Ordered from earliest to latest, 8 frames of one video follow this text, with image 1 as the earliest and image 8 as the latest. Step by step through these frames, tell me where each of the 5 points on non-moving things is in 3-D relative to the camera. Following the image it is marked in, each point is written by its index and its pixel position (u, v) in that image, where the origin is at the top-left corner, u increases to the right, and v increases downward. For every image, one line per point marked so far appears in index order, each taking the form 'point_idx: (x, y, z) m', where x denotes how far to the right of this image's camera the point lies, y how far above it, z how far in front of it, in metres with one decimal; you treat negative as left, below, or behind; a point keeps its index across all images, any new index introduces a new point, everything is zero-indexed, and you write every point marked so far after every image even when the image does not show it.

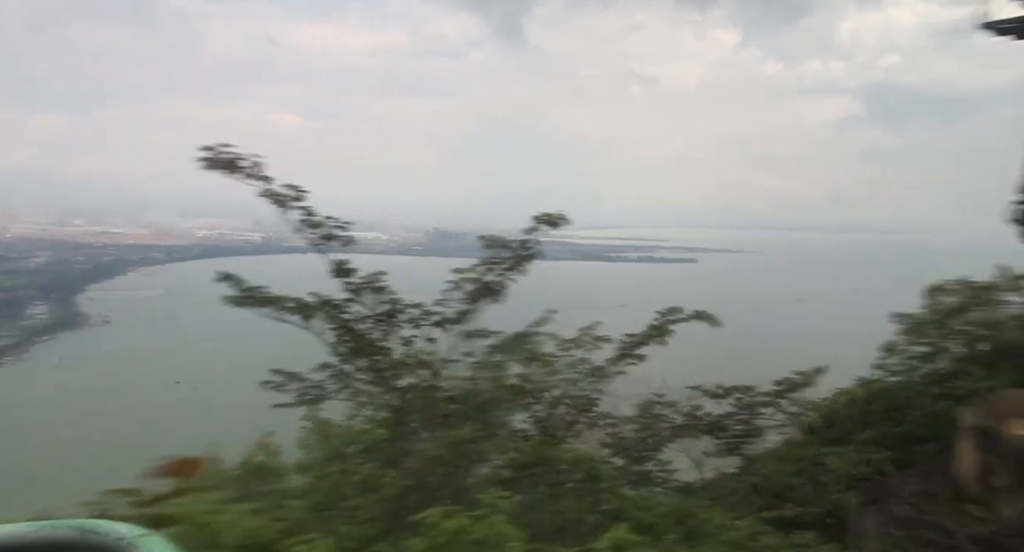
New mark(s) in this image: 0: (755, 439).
0: (+3.1, -2.0, +9.0) m
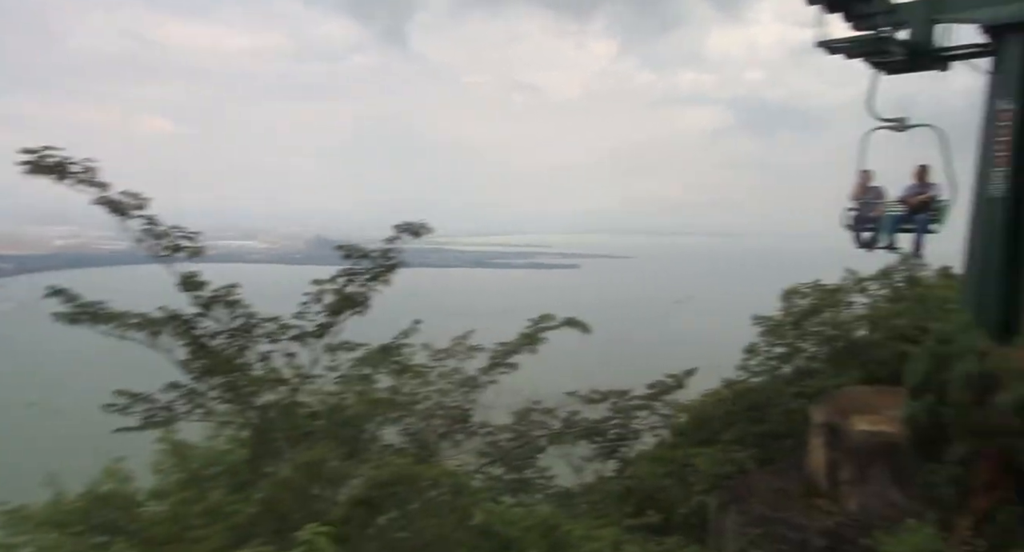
0: (+1.5, -2.1, +9.1) m
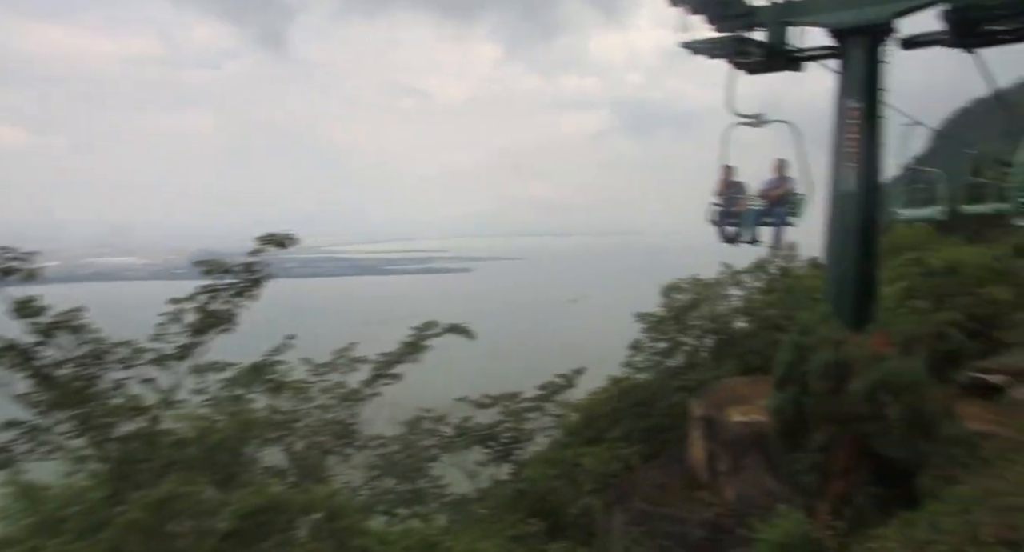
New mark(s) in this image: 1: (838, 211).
0: (+0.1, -2.1, +9.0) m
1: (+3.4, +0.7, +7.6) m
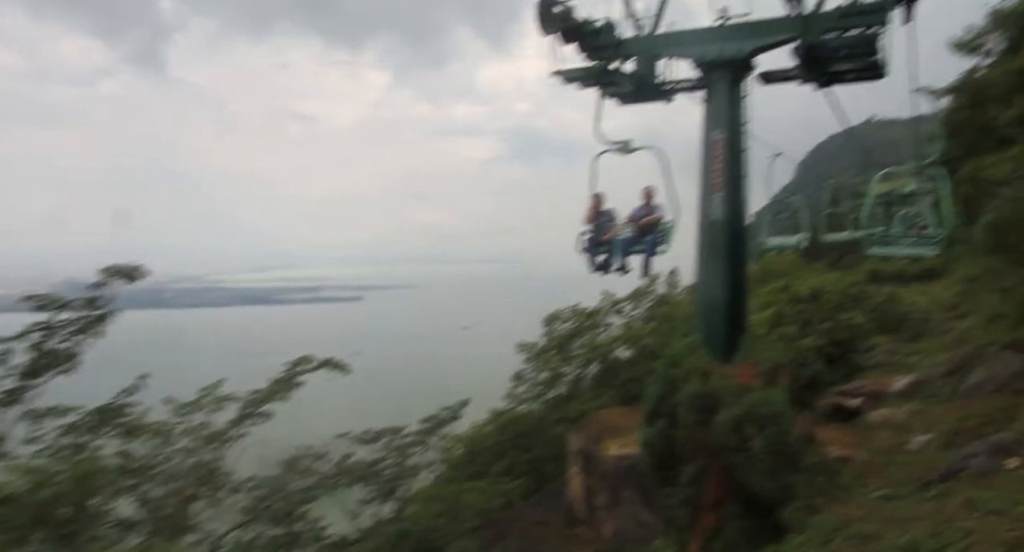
0: (-1.4, -2.5, +8.5) m
1: (+2.1, +0.4, +7.8) m
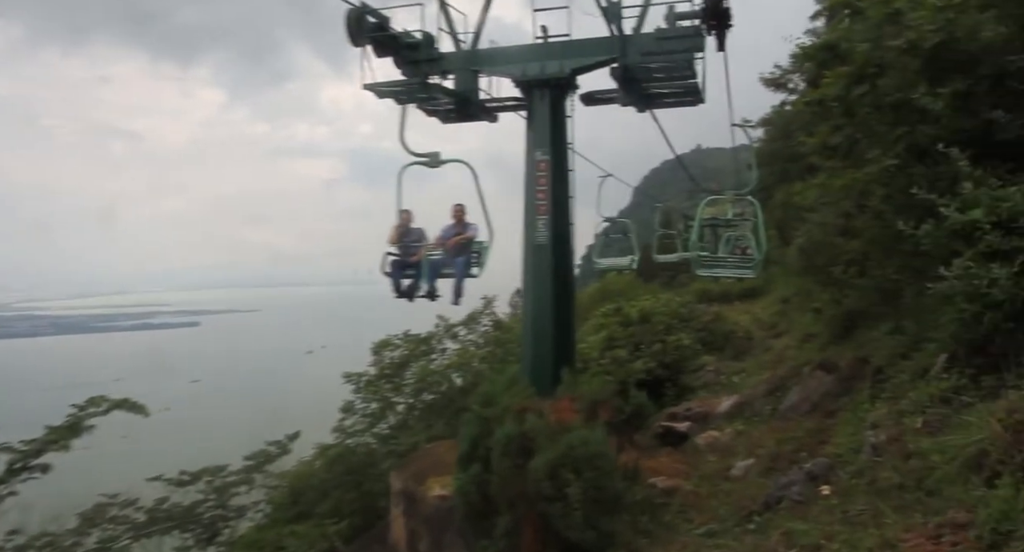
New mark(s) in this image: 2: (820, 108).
0: (-3.3, -2.8, +7.4) m
1: (+0.2, +0.1, +7.4) m
2: (+2.9, +1.6, +6.9) m
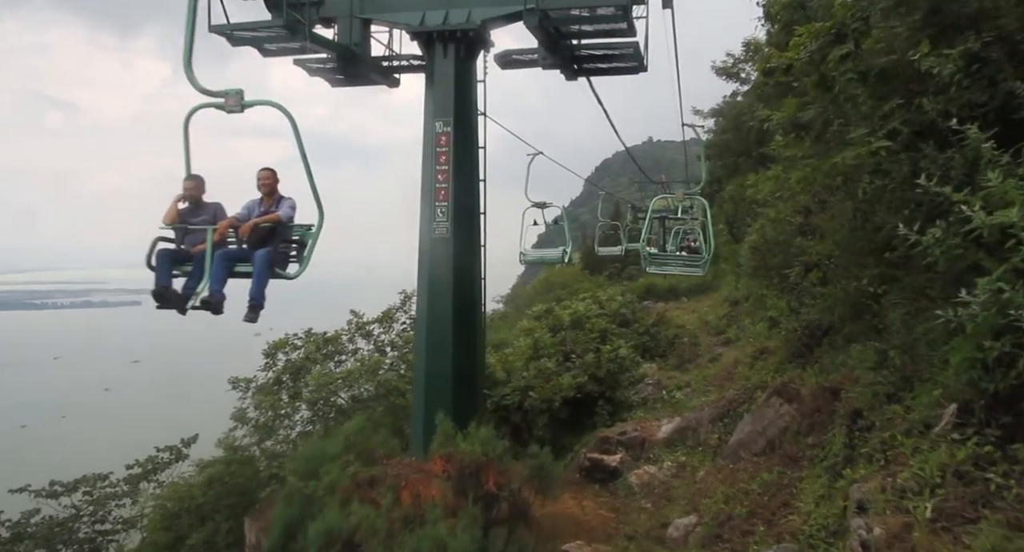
0: (-4.2, -2.7, +5.7) m
1: (-0.7, +0.1, +5.9) m
2: (+2.1, +1.5, +5.6) m
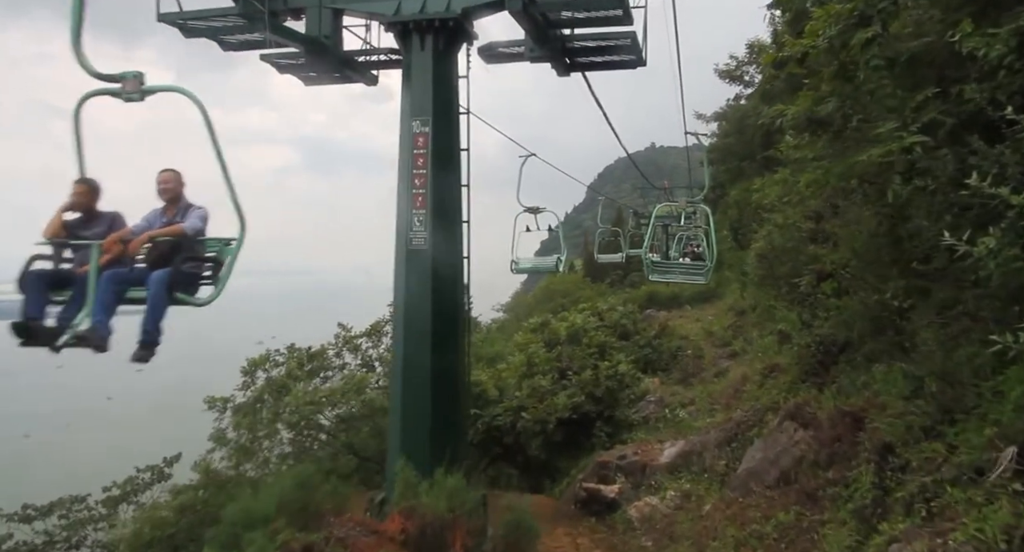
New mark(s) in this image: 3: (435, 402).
0: (-4.3, -2.8, +5.1) m
1: (-0.8, 0.0, +5.3) m
2: (+2.0, +1.4, +5.0) m
3: (-0.6, -0.9, +5.3) m
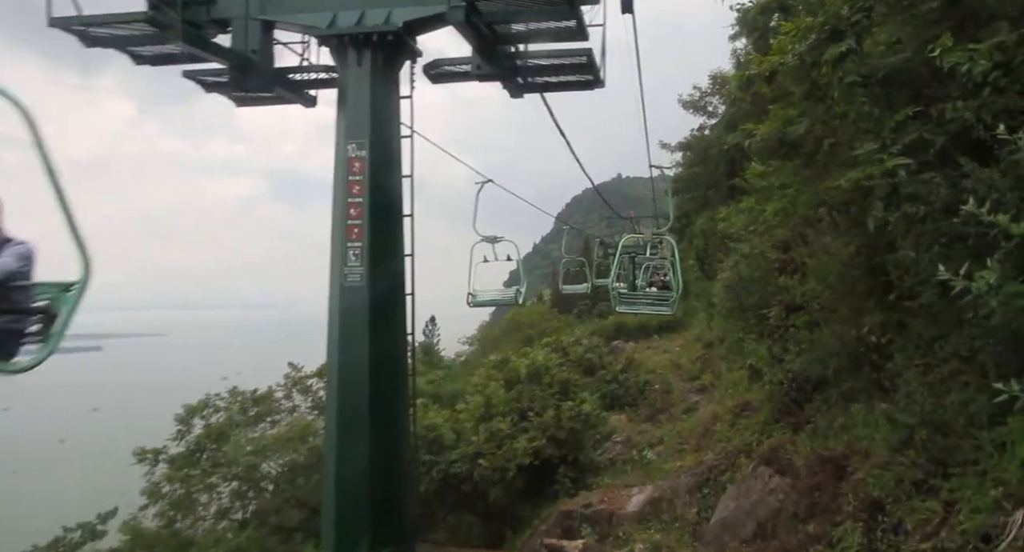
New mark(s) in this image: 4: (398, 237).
0: (-4.6, -3.1, +4.3) m
1: (-1.1, -0.3, +4.9) m
2: (+1.6, +1.2, +4.7) m
3: (-0.9, -1.1, +4.8) m
4: (-0.8, +0.3, +5.0) m
